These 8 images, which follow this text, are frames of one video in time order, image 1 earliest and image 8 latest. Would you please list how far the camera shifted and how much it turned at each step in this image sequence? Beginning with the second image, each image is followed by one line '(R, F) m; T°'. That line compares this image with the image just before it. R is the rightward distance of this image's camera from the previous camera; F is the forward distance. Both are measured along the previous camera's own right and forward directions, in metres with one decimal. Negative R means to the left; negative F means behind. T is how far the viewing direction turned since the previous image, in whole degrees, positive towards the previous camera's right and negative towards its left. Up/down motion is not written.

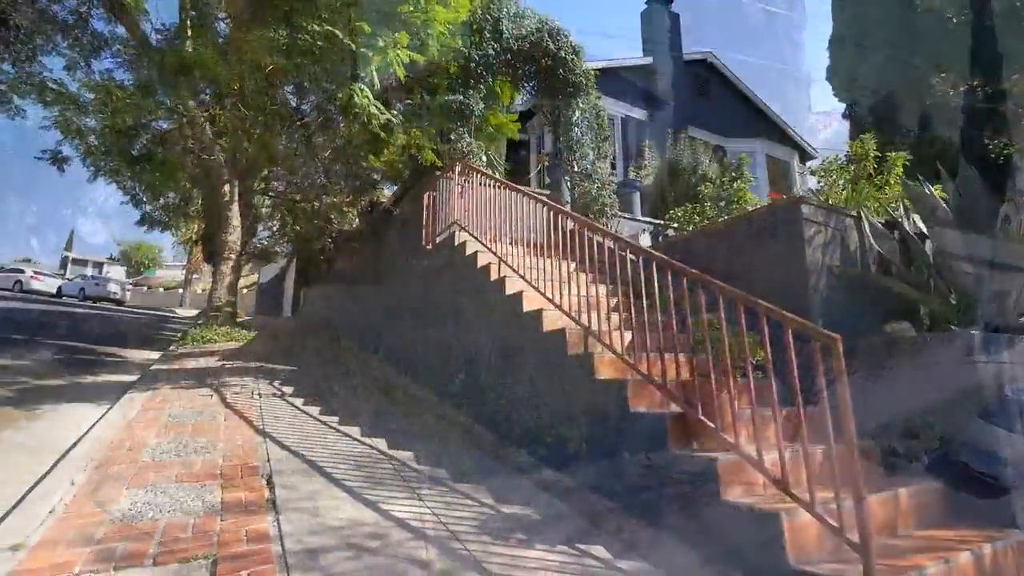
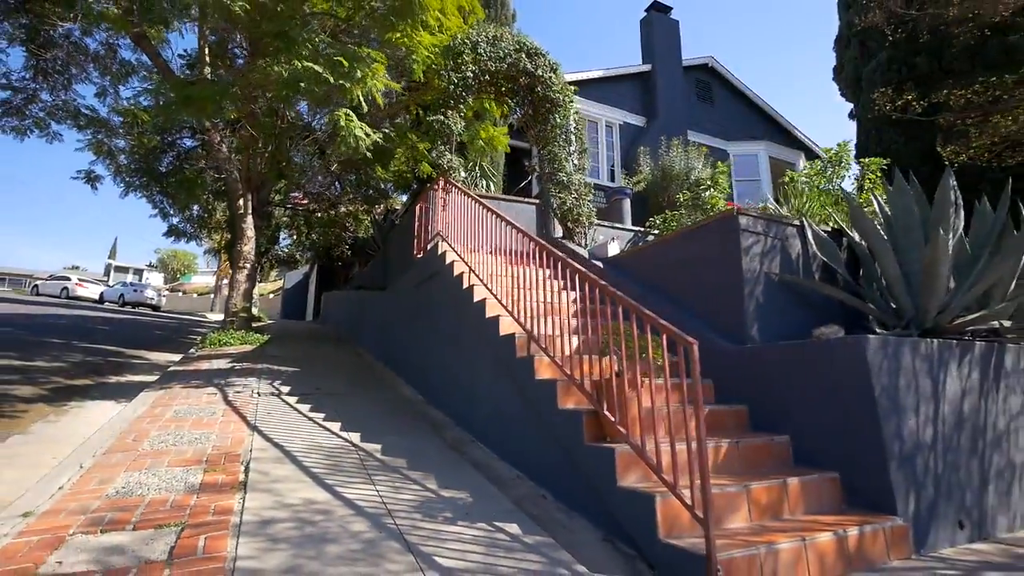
(+0.7, -0.4) m; -3°
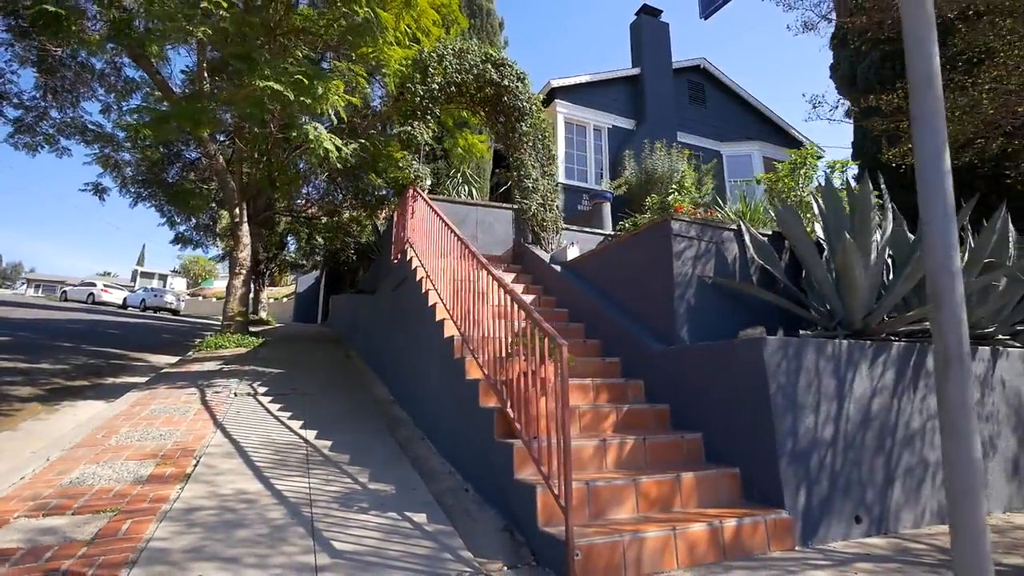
(+0.8, -0.2) m; -2°
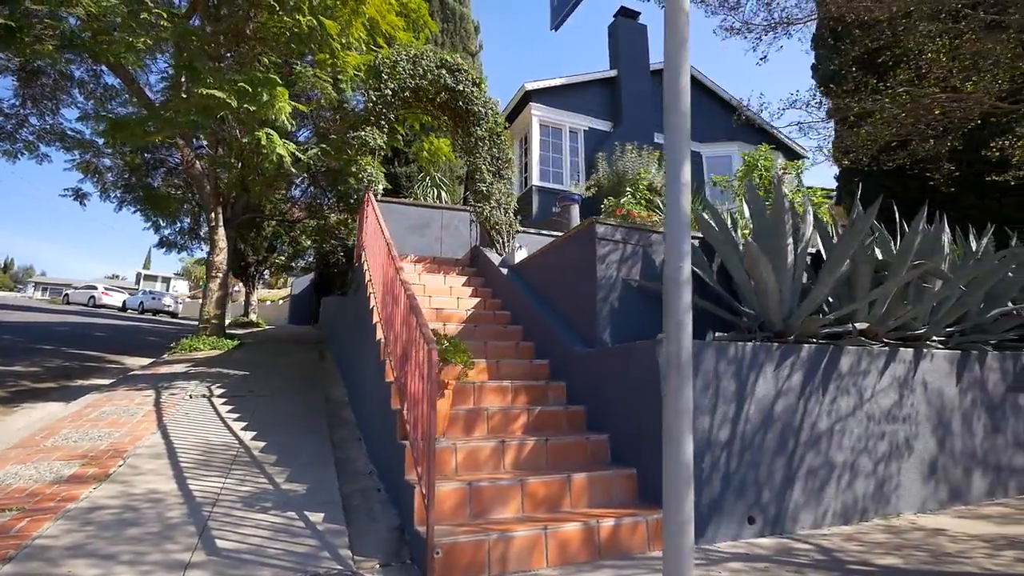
(+0.8, -0.1) m; -1°
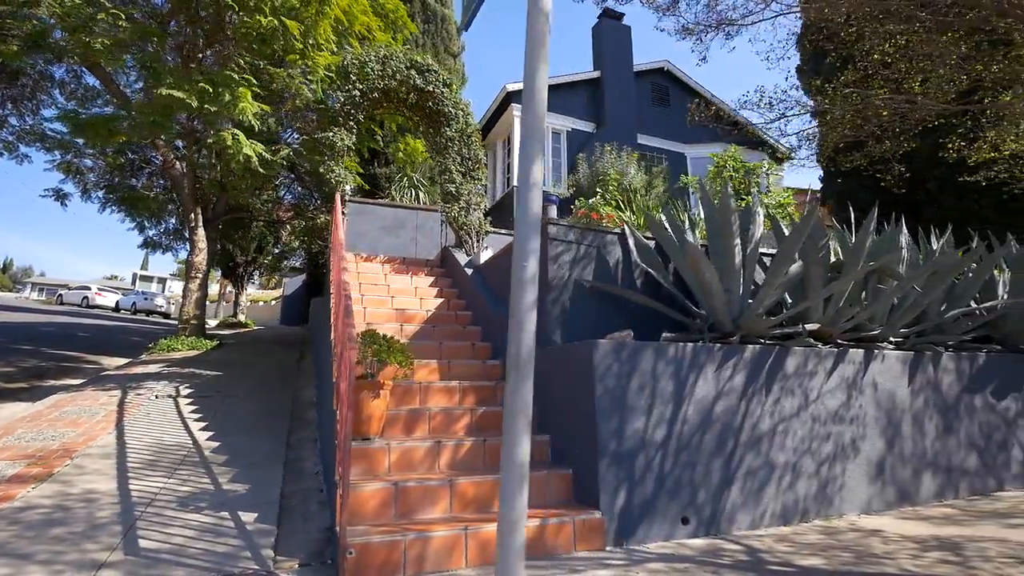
(+0.5, 0.0) m; 0°
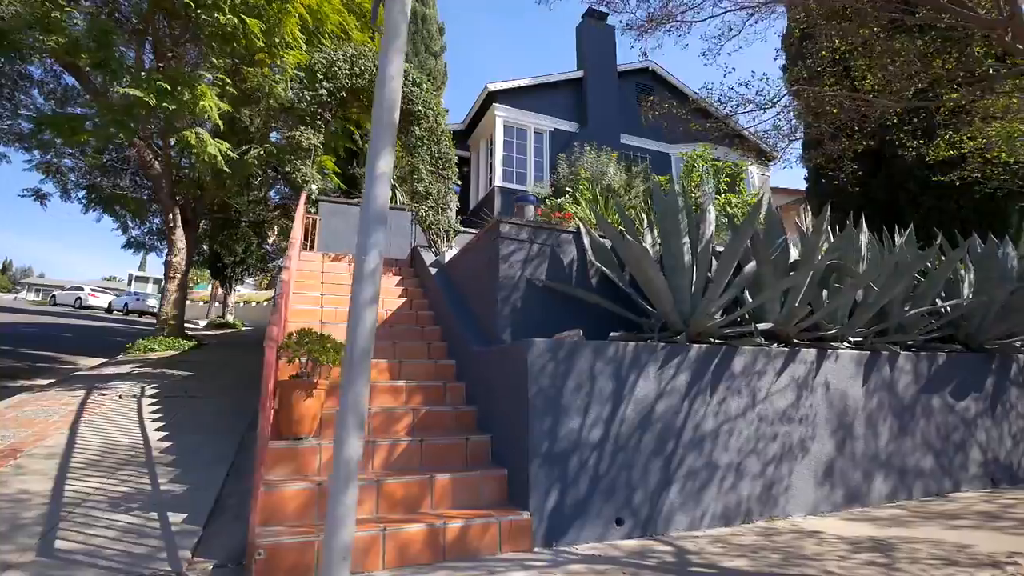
(+0.5, 0.0) m; 0°
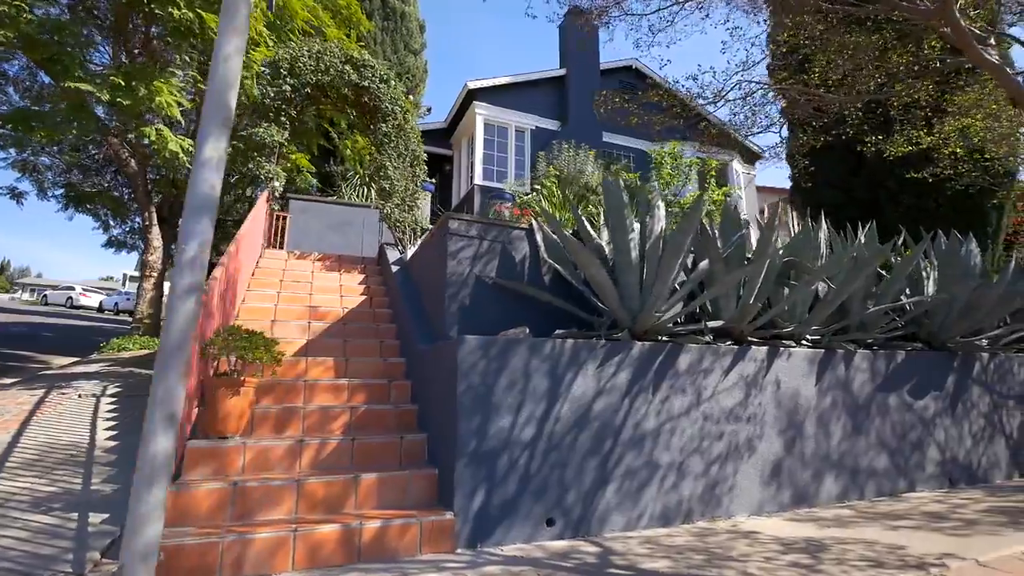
(+0.5, +0.1) m; 0°
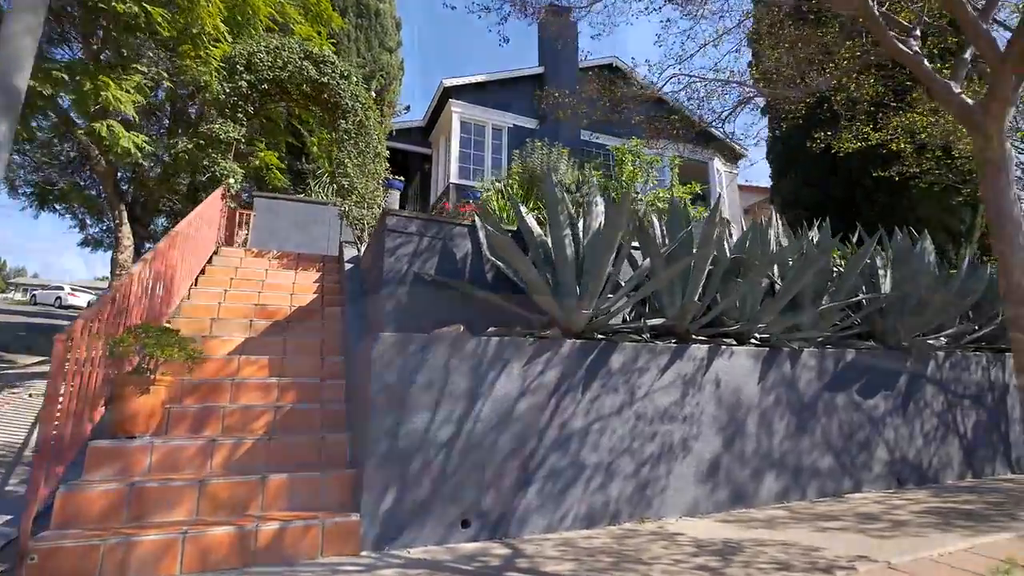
(+0.6, +0.1) m; 0°
